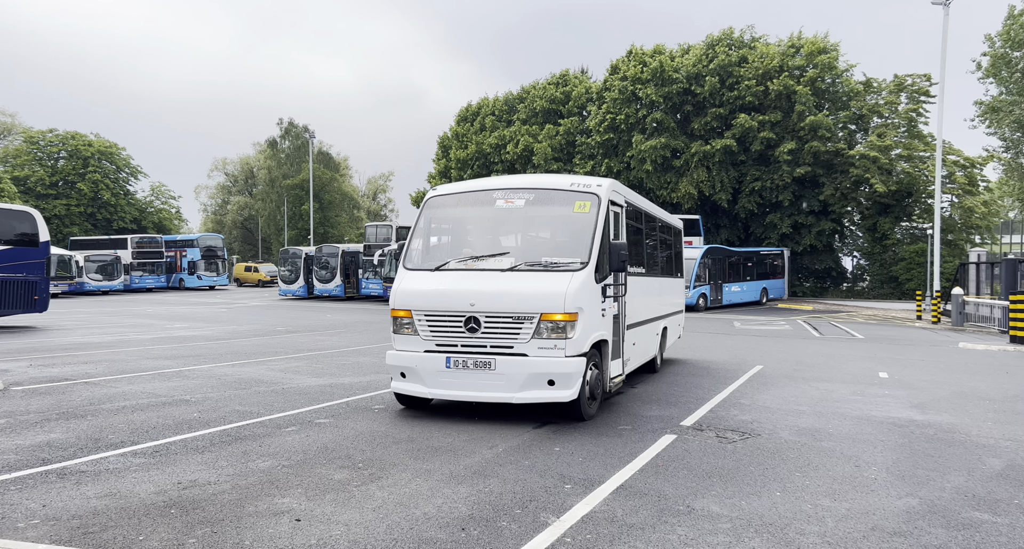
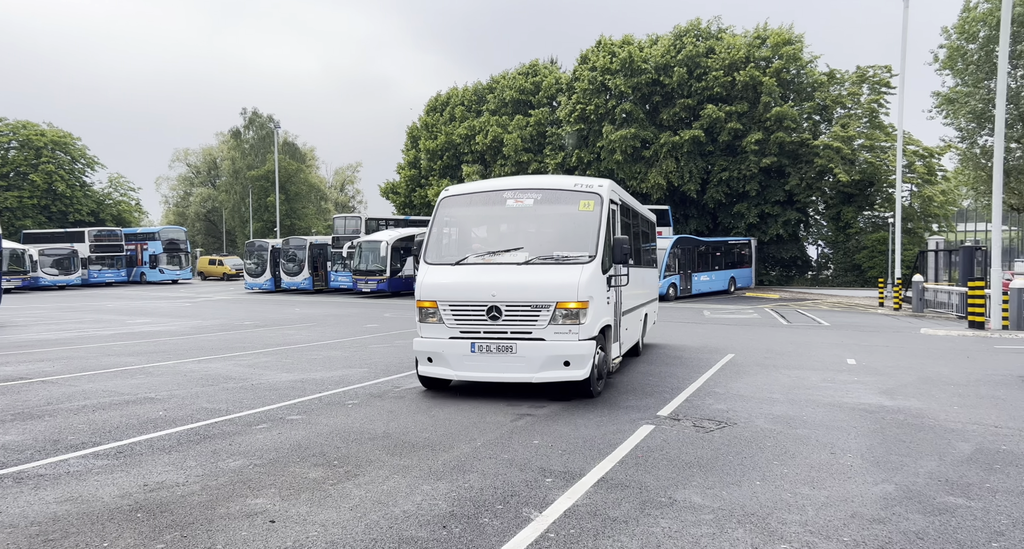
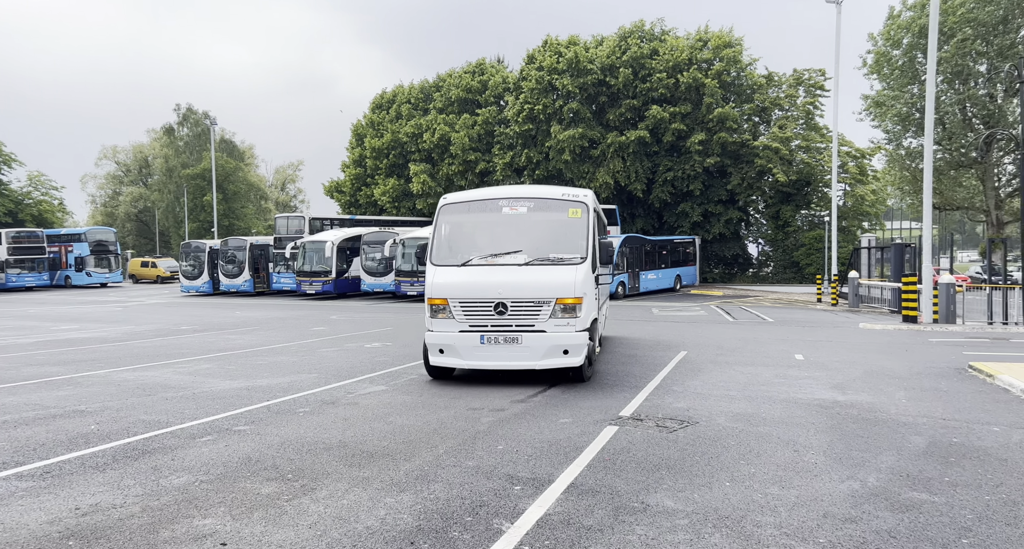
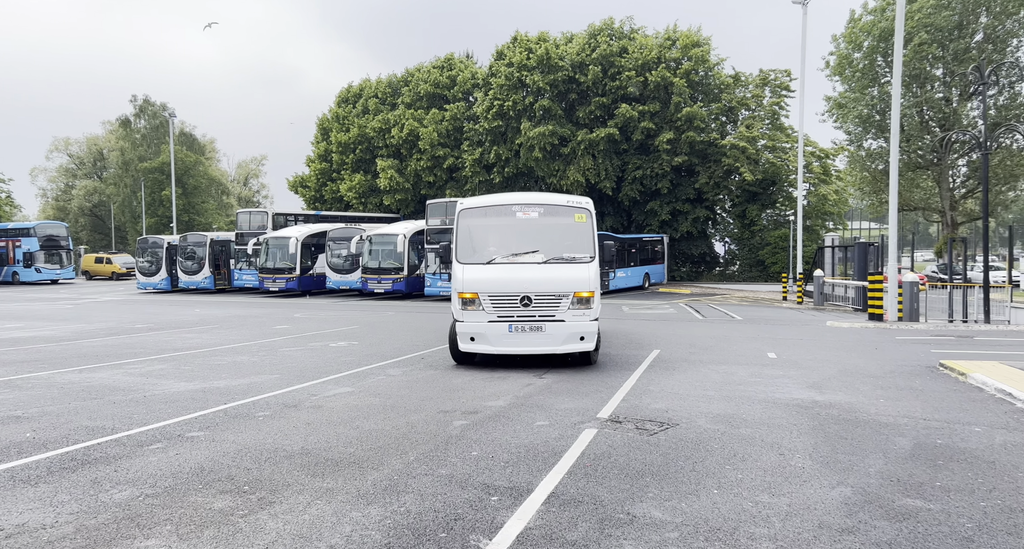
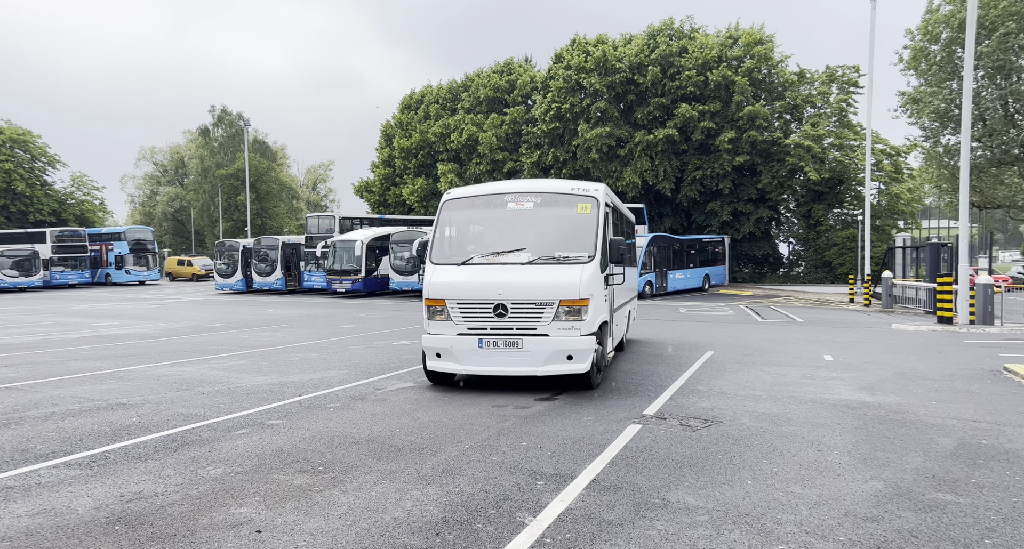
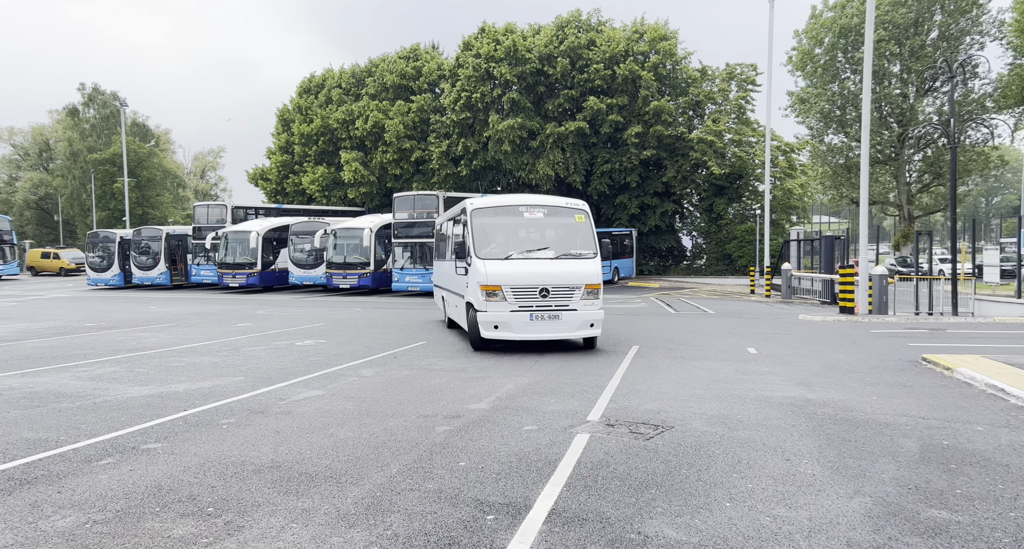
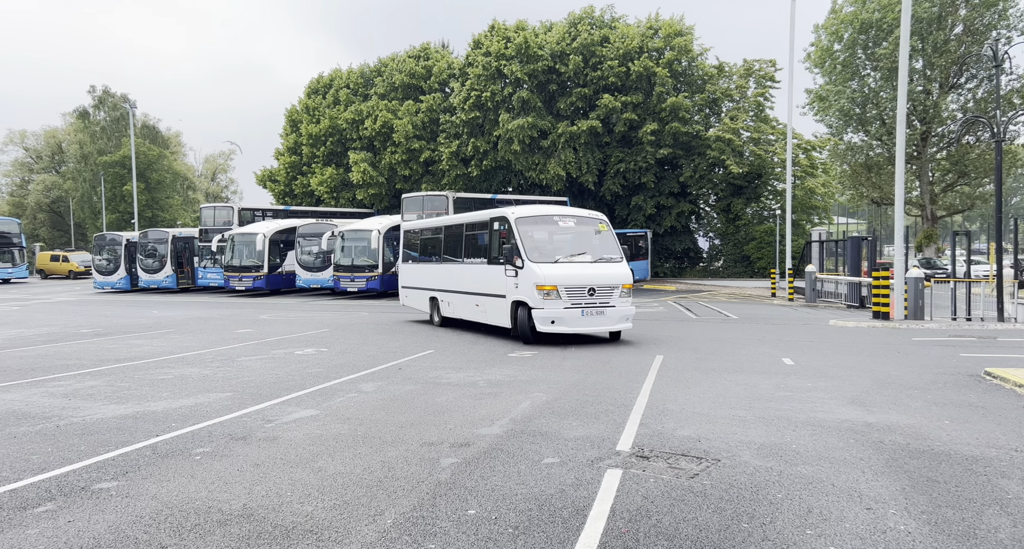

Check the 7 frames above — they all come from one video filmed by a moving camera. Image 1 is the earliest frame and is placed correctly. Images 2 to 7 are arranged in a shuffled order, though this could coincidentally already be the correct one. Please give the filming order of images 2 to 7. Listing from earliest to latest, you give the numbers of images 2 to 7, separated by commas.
2, 5, 3, 4, 6, 7
